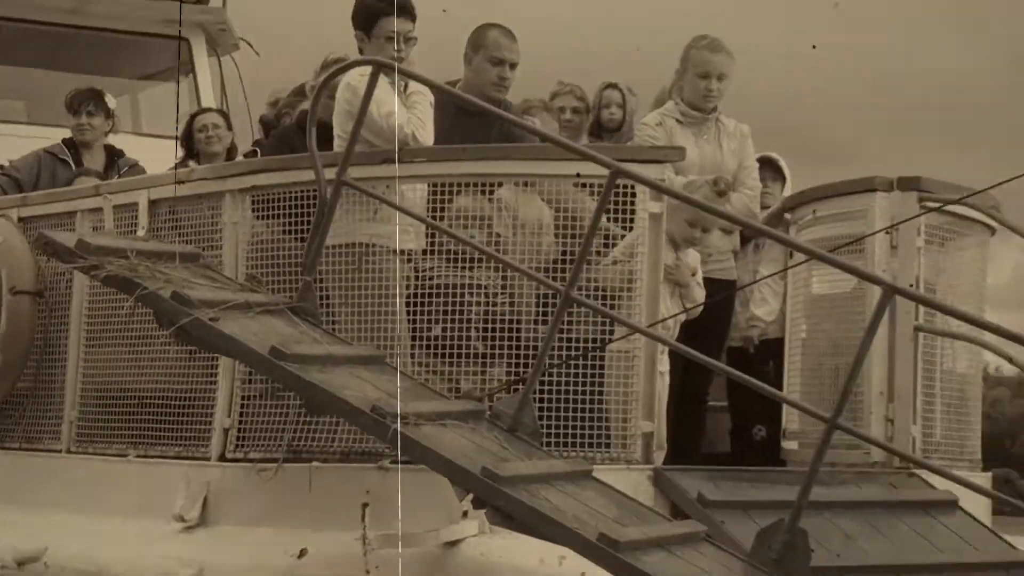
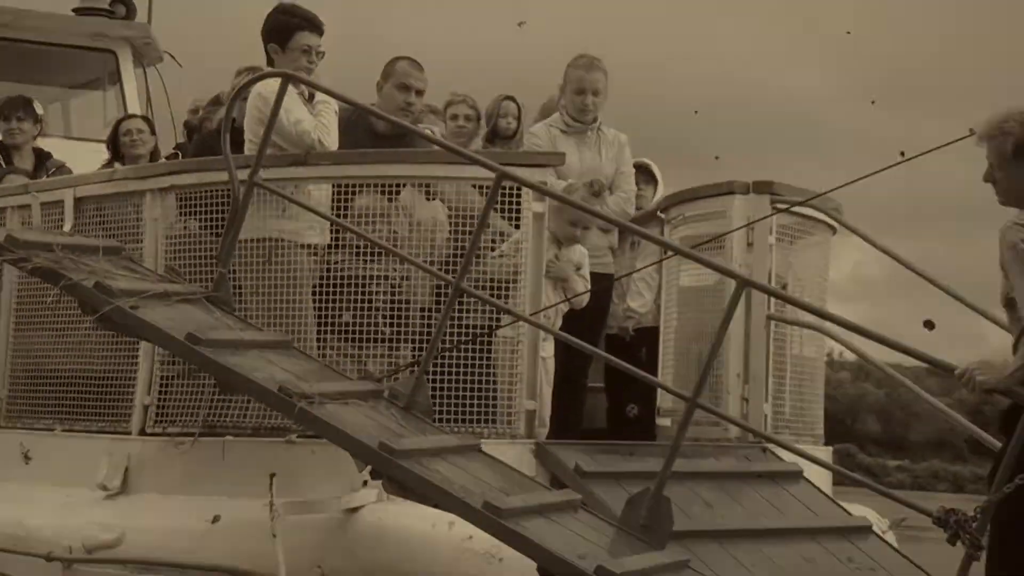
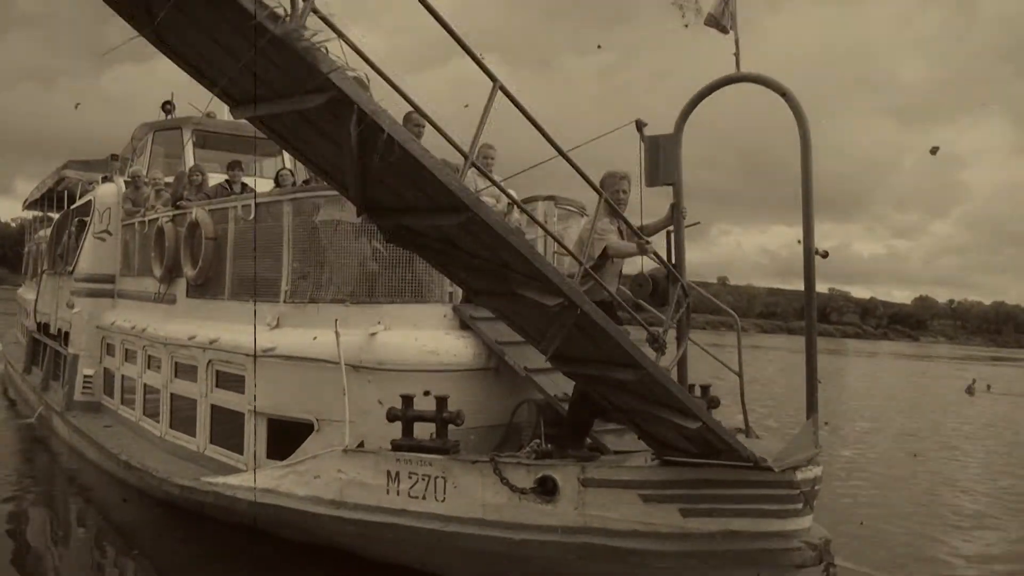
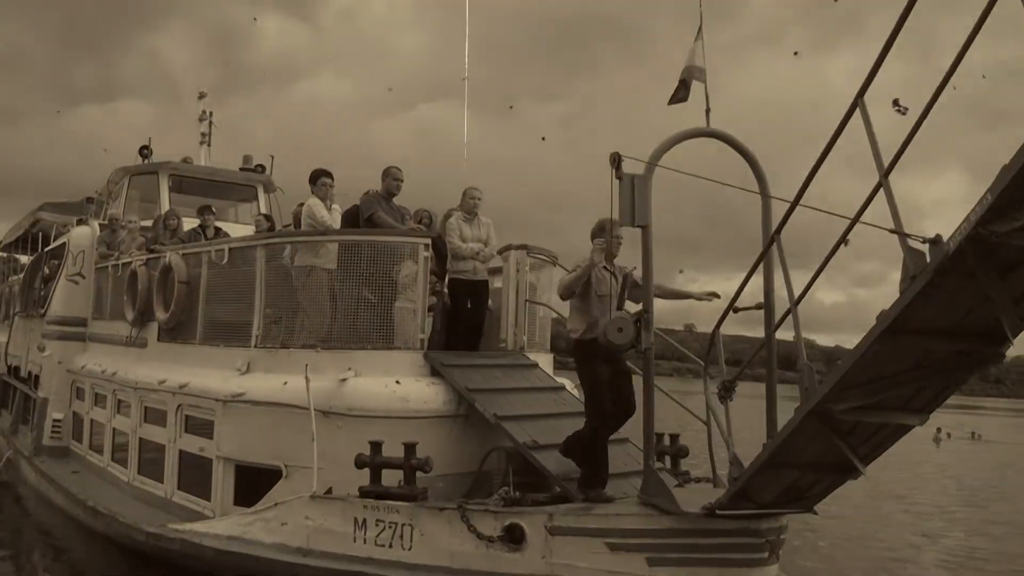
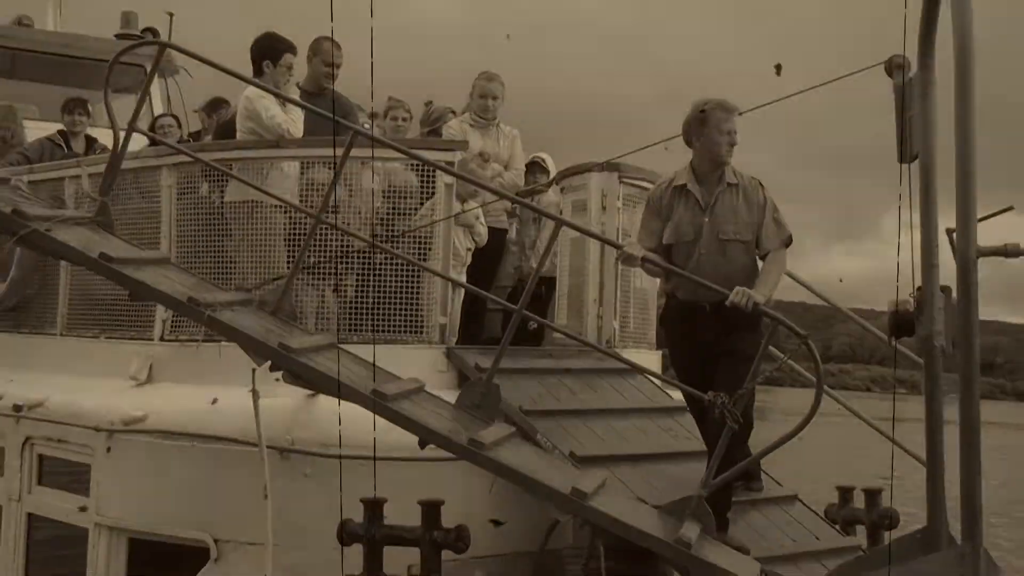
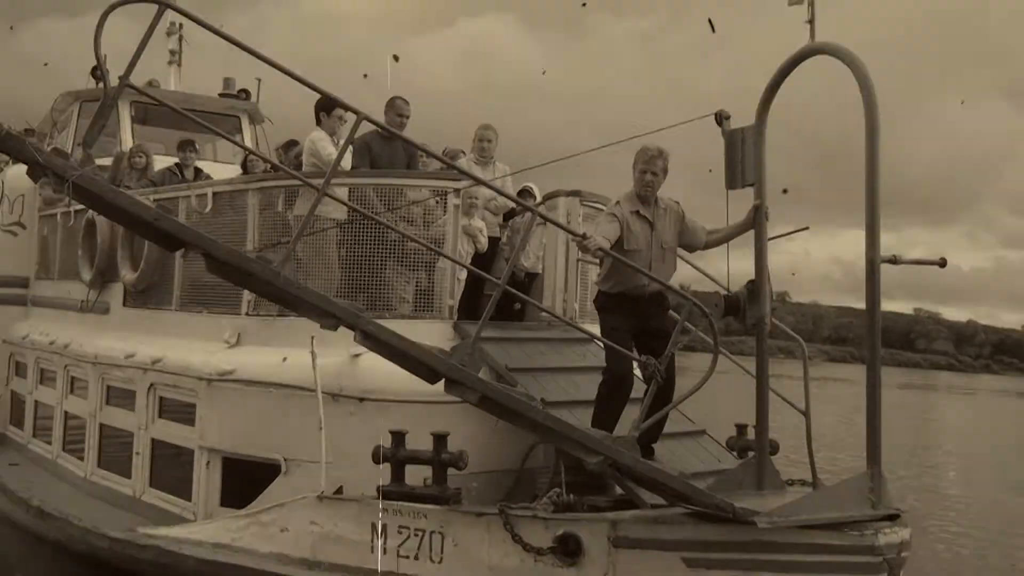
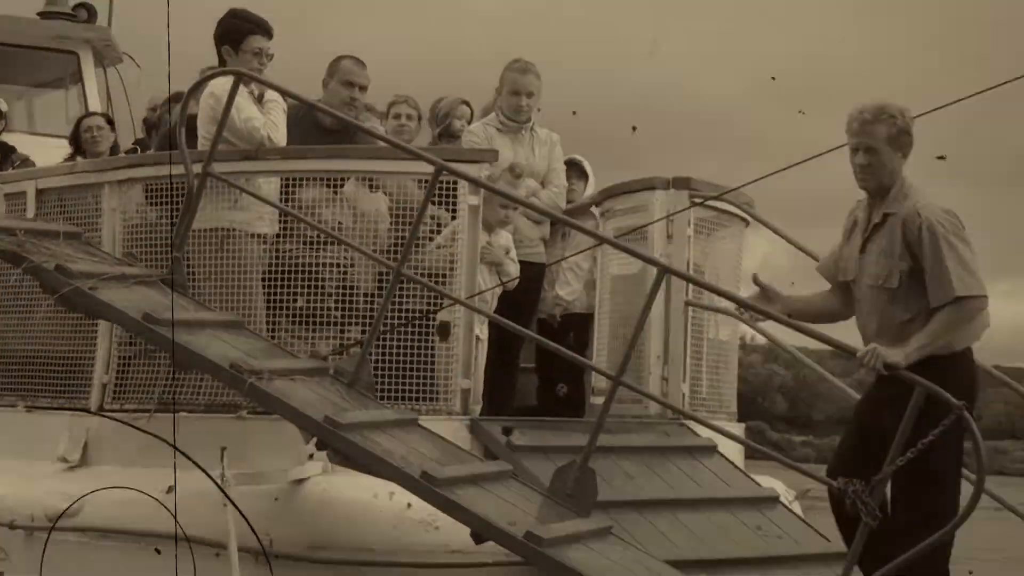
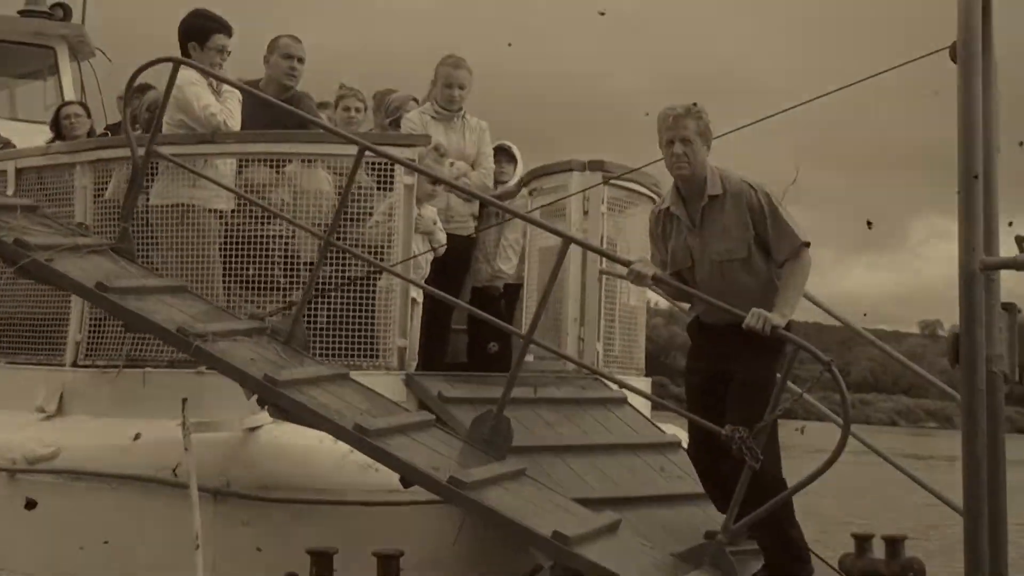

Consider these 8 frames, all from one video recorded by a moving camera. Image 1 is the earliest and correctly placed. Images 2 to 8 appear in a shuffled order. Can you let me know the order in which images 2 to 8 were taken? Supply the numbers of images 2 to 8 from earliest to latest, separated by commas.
2, 7, 8, 5, 6, 3, 4
